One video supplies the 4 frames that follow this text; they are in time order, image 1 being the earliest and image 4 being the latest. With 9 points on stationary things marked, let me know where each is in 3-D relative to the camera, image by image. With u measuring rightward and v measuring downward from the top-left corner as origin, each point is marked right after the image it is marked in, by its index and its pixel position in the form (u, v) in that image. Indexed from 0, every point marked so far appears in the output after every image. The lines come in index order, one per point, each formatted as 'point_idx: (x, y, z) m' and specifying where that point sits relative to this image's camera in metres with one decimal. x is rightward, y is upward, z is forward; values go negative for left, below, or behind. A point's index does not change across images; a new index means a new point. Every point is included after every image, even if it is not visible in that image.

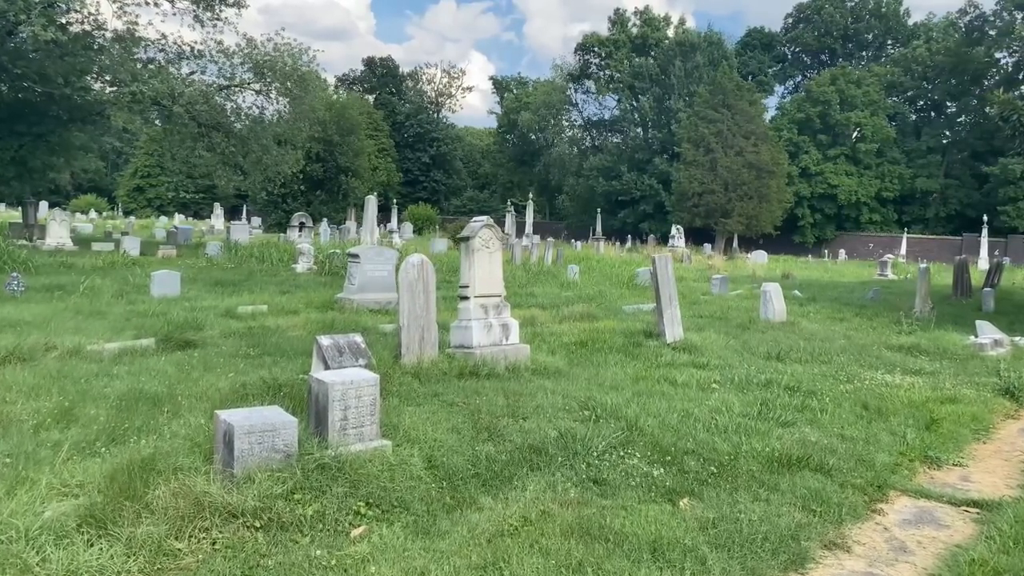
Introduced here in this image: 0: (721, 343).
0: (+2.6, -0.7, +10.3) m
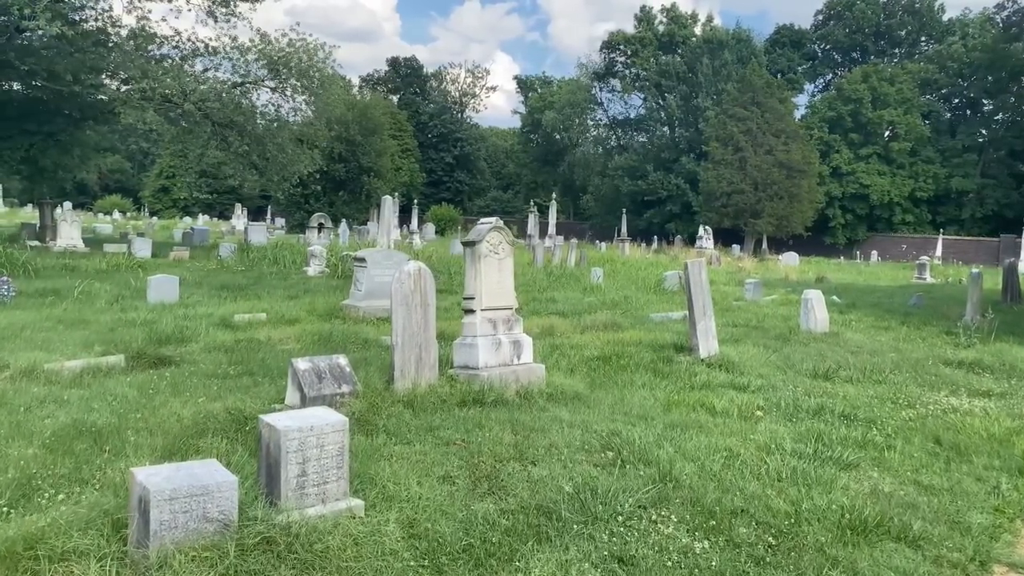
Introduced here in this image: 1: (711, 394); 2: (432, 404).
0: (+2.7, -0.8, +9.3) m
1: (+1.7, -0.9, +7.1) m
2: (-0.5, -0.7, +5.4) m
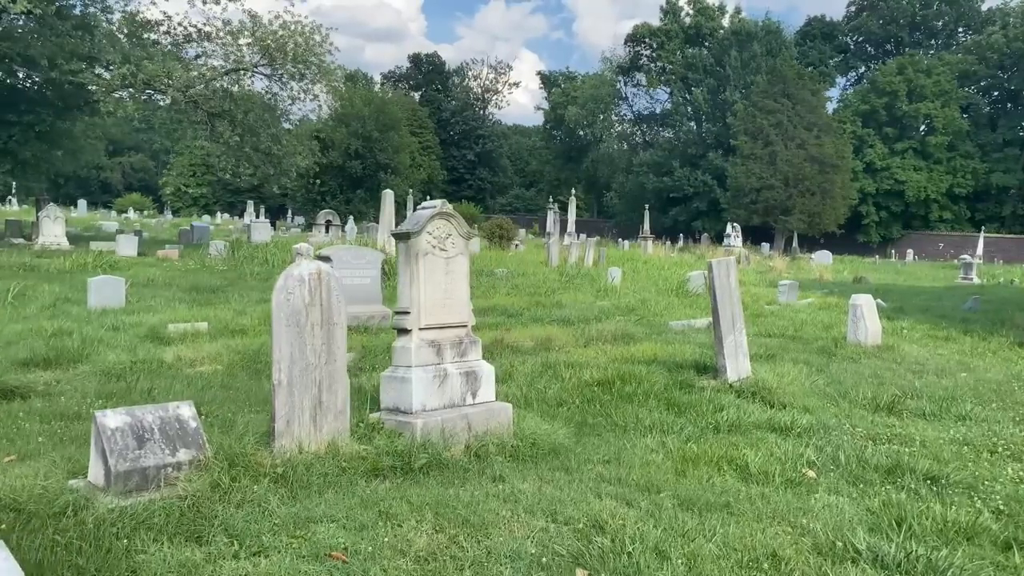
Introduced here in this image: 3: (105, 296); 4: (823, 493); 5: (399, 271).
0: (+2.6, -0.8, +7.4) m
1: (+1.4, -0.9, +5.2) m
2: (-0.8, -0.8, +3.6) m
3: (-5.3, -0.1, +11.0) m
4: (+1.6, -1.0, +4.3) m
5: (-0.6, +0.1, +4.5) m
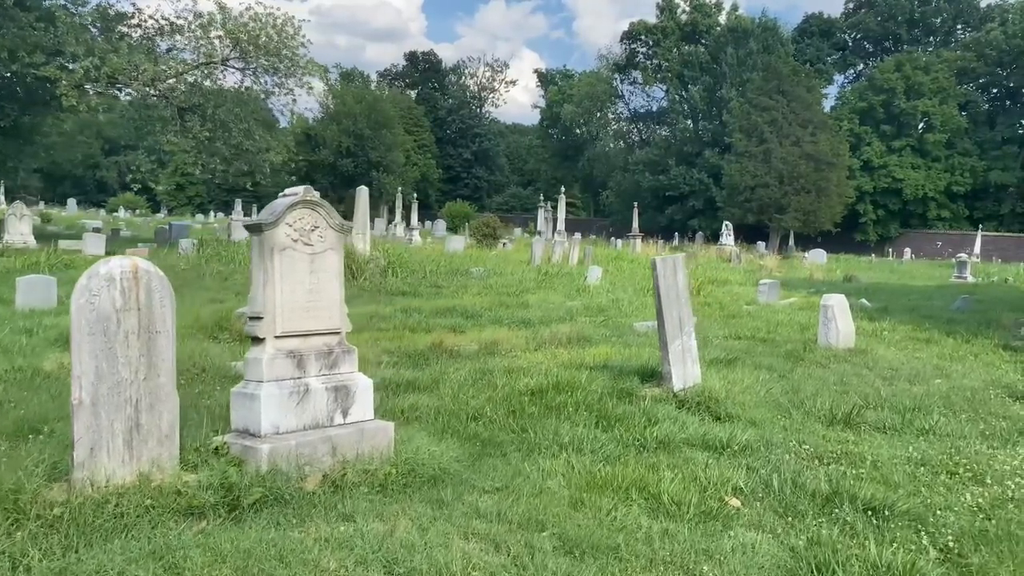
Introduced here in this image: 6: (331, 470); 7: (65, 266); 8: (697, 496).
0: (+2.0, -0.8, +6.8) m
1: (+0.8, -0.9, +4.6) m
2: (-1.4, -0.8, +3.0) m
3: (-5.9, -0.1, +10.4) m
4: (+1.0, -1.0, +3.6) m
5: (-1.2, +0.1, +3.9) m
6: (-0.8, -0.8, +3.7) m
7: (-8.5, +0.4, +16.0) m
8: (+0.9, -1.0, +4.0) m
